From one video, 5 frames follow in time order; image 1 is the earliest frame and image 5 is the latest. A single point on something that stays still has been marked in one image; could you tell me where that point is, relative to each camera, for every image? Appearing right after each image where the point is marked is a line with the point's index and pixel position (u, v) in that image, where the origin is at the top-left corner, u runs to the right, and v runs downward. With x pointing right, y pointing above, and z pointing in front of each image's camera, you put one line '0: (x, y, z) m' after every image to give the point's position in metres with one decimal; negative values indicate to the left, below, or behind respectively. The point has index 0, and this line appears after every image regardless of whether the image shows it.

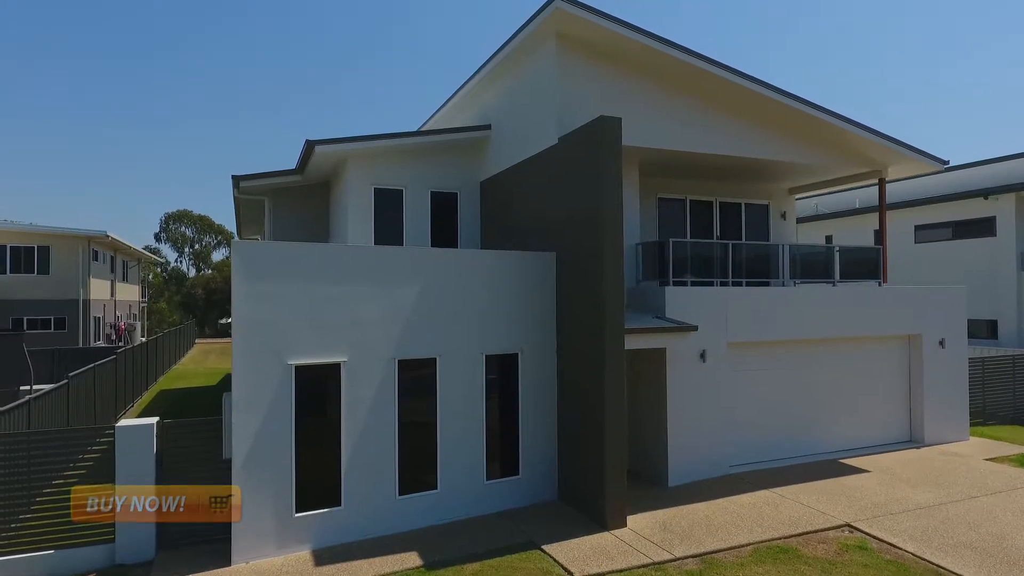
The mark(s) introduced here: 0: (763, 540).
0: (+3.3, -3.3, +7.8) m
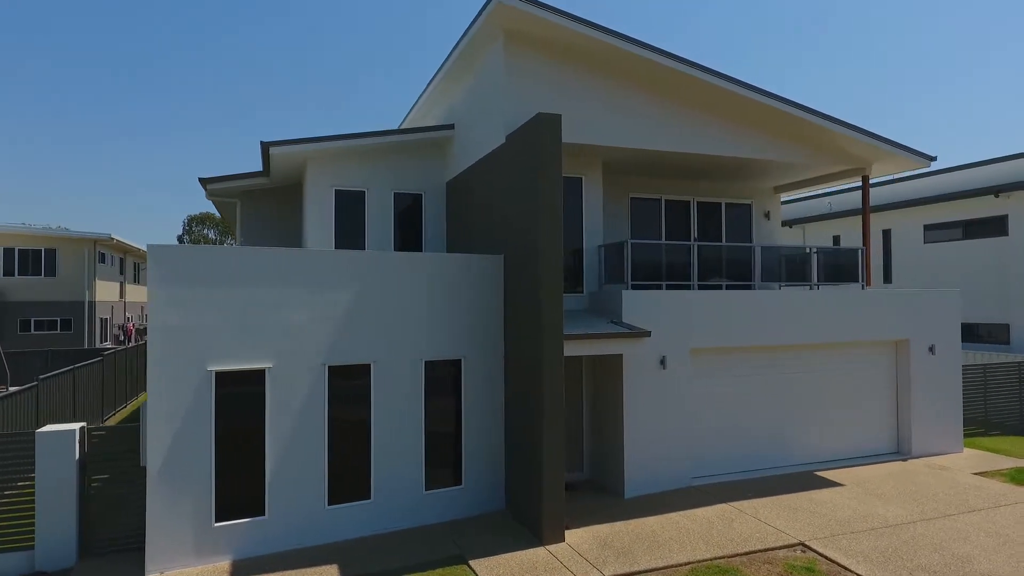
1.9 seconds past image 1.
0: (+2.4, -3.4, +7.3) m
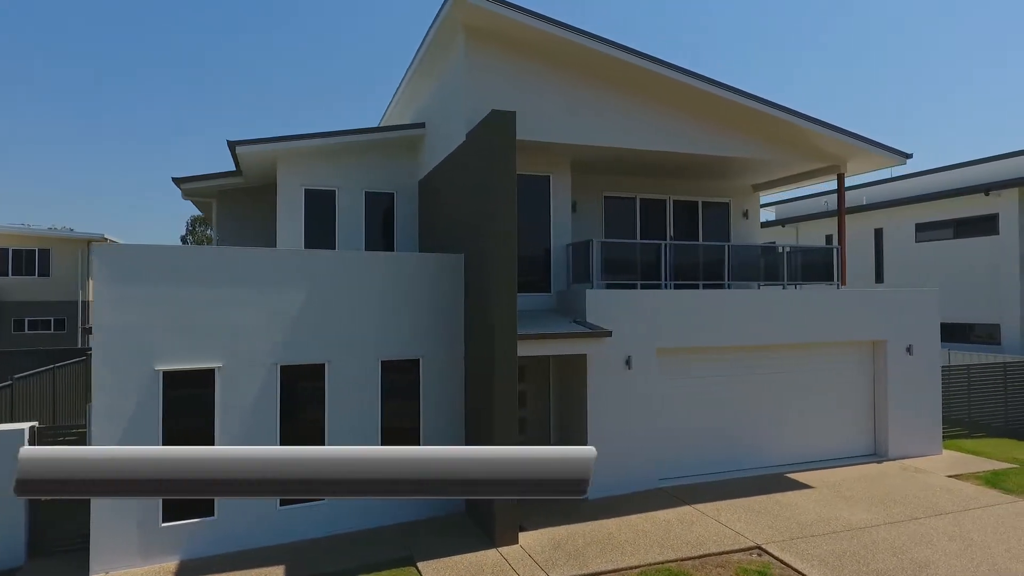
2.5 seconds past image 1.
0: (+1.8, -3.4, +7.2) m
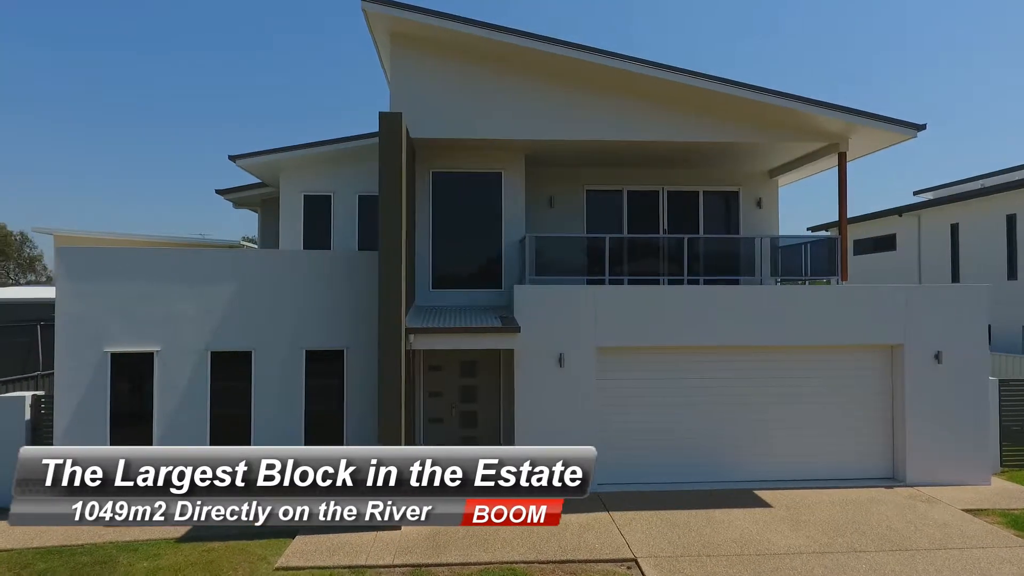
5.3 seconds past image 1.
0: (0.0, -3.3, +7.1) m
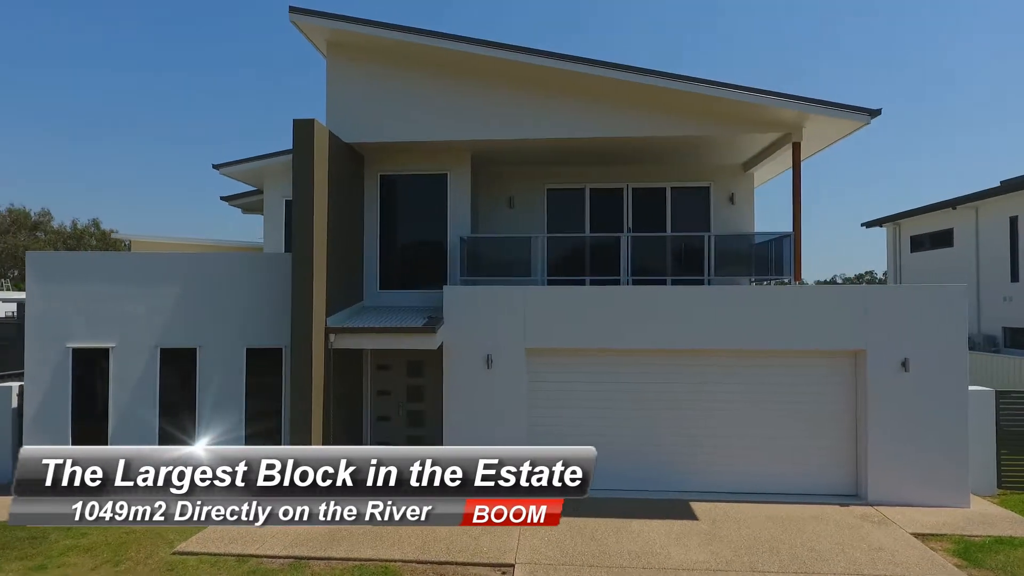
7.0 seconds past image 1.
0: (-1.5, -3.3, +7.2) m
